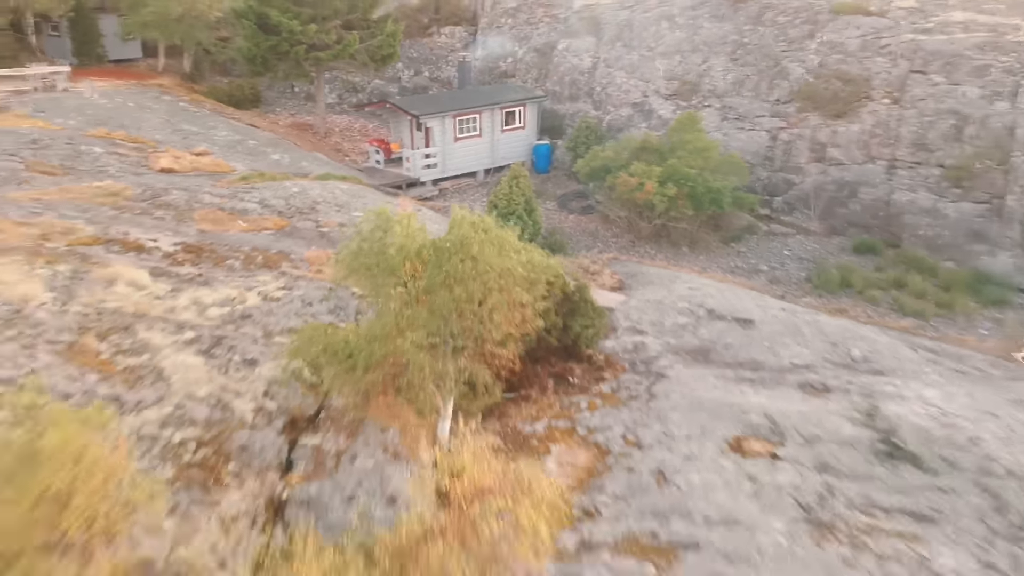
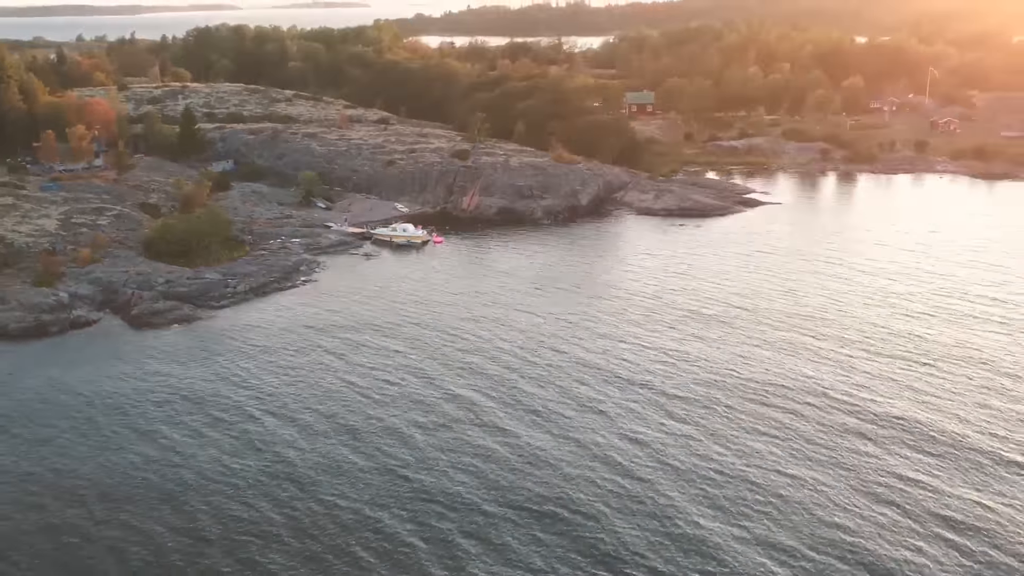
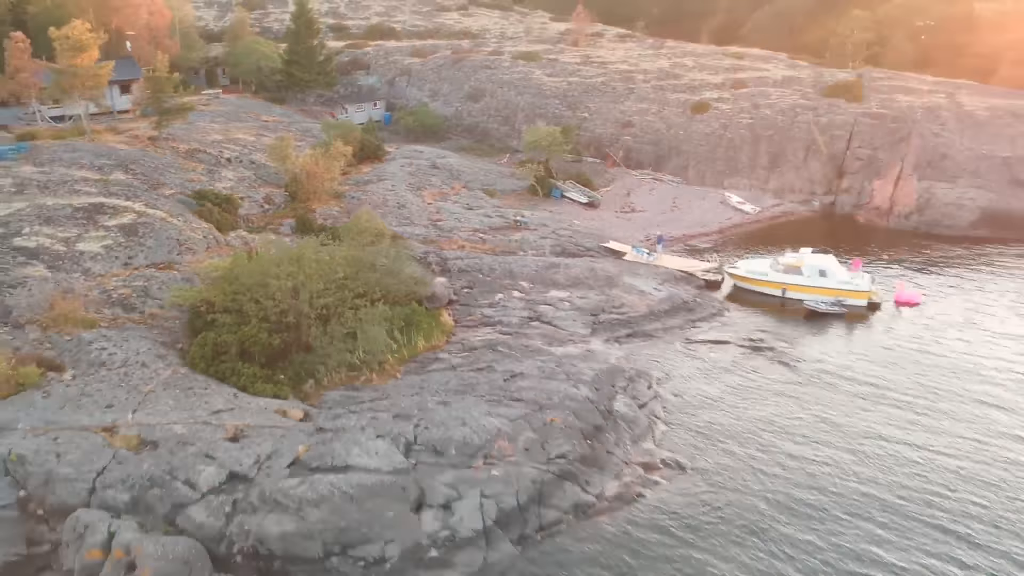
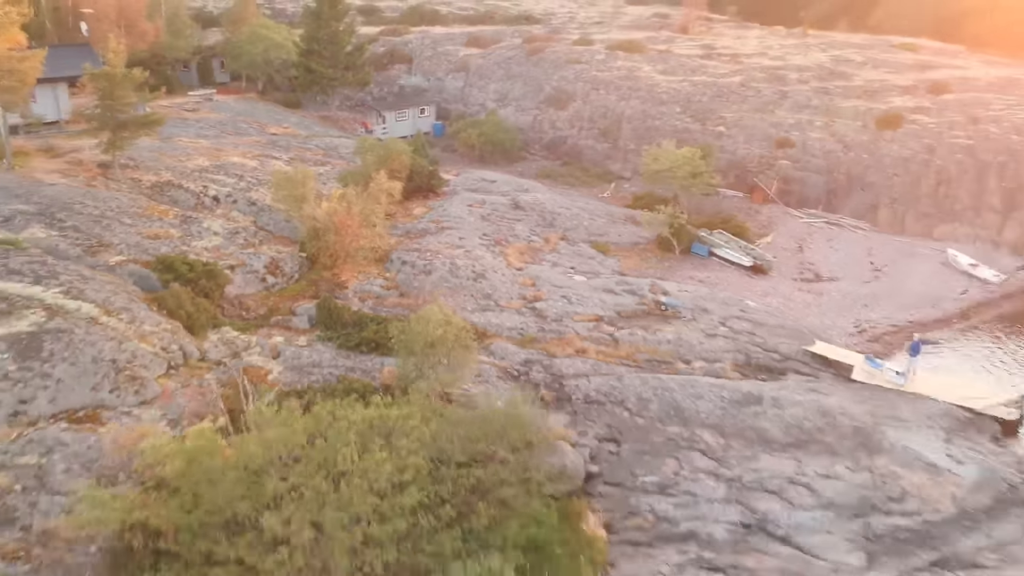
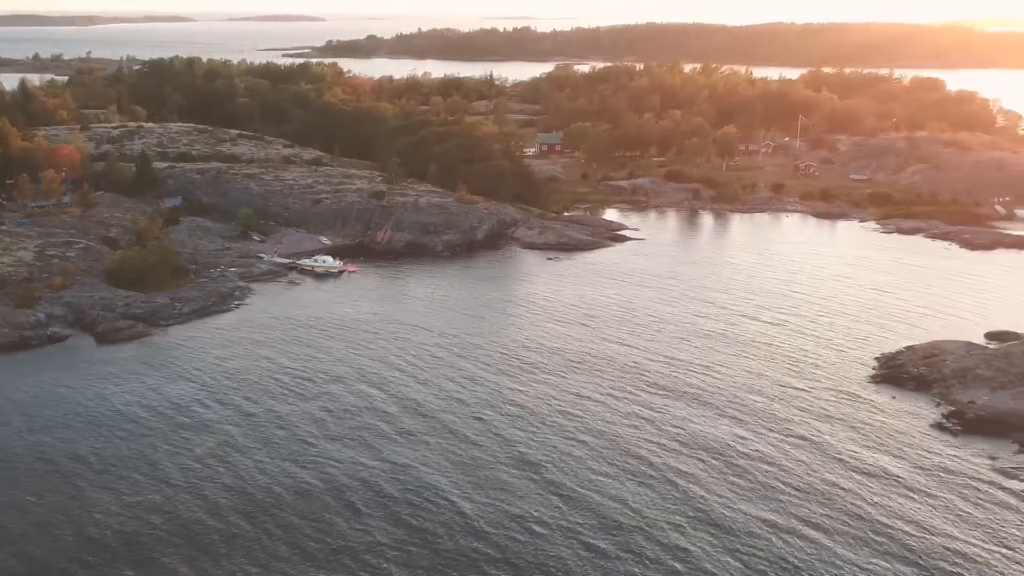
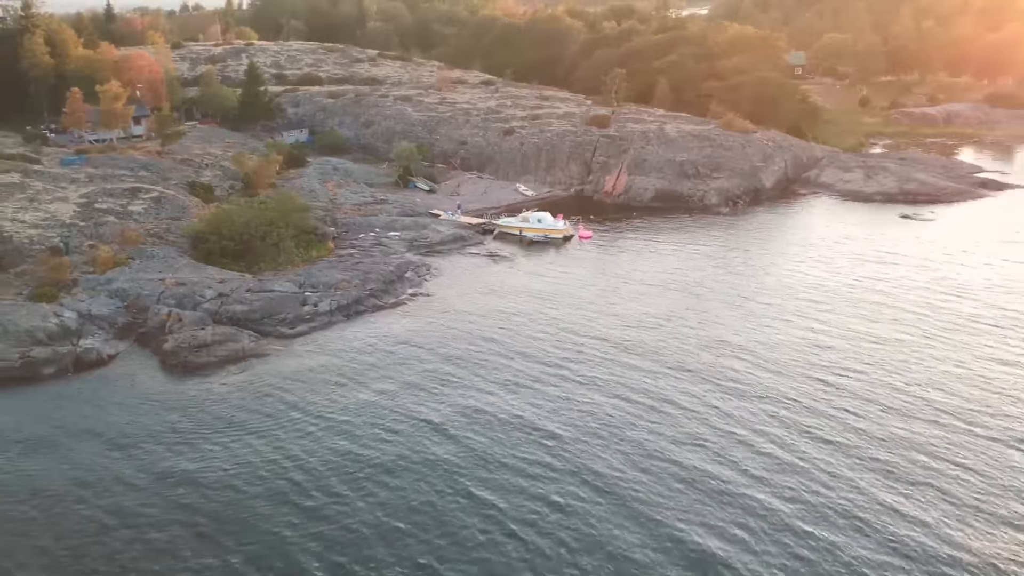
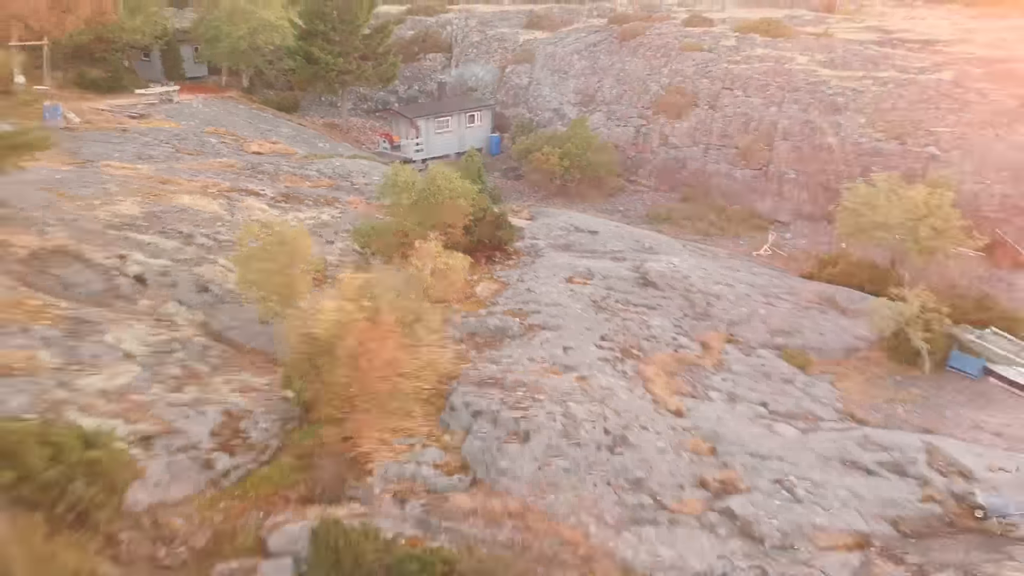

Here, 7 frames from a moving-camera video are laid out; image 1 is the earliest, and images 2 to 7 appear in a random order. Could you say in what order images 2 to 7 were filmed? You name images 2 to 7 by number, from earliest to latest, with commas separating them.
7, 4, 3, 6, 2, 5
